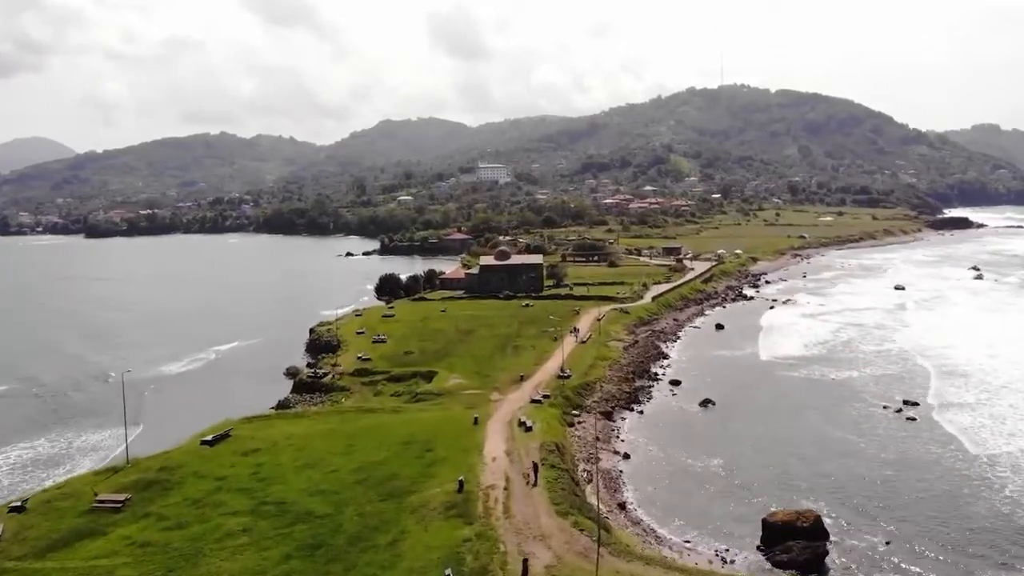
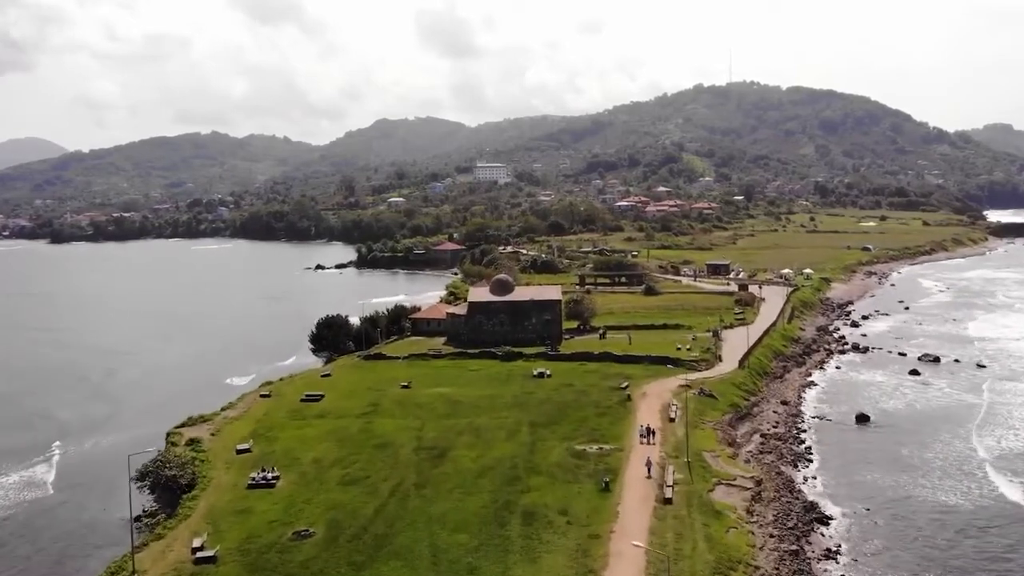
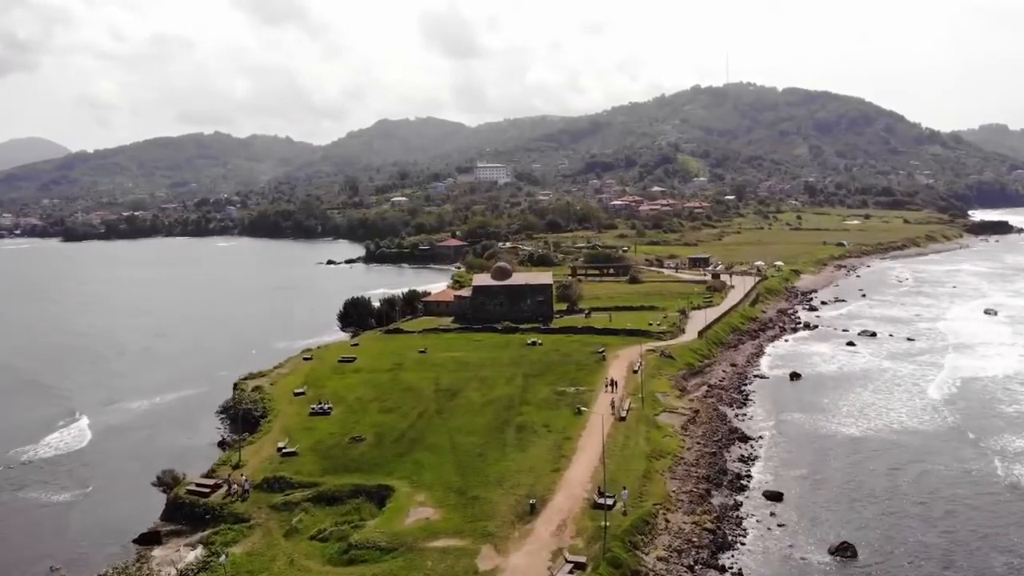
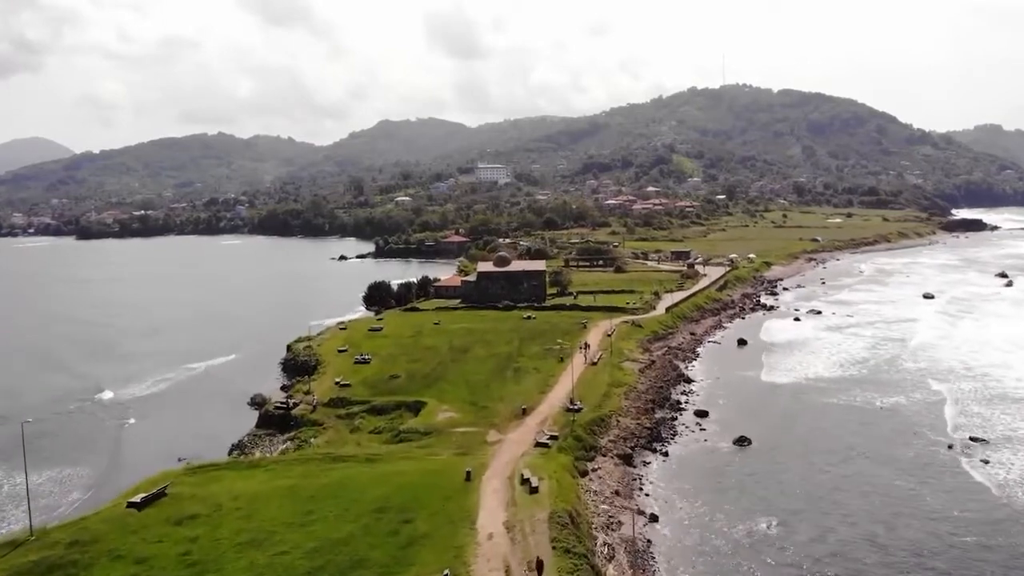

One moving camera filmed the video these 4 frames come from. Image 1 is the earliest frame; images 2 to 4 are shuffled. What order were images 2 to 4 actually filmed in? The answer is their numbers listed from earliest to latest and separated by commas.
4, 3, 2
